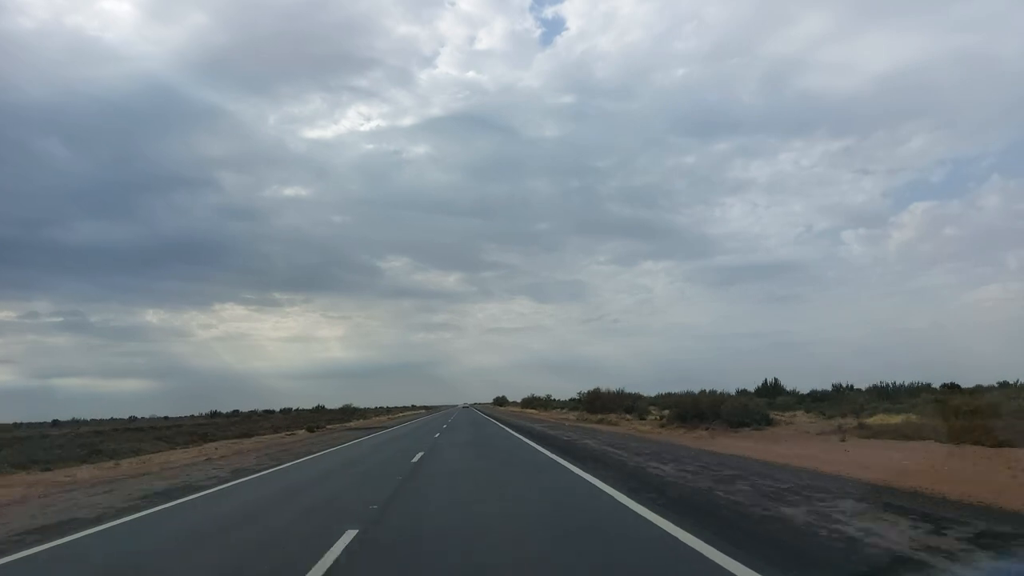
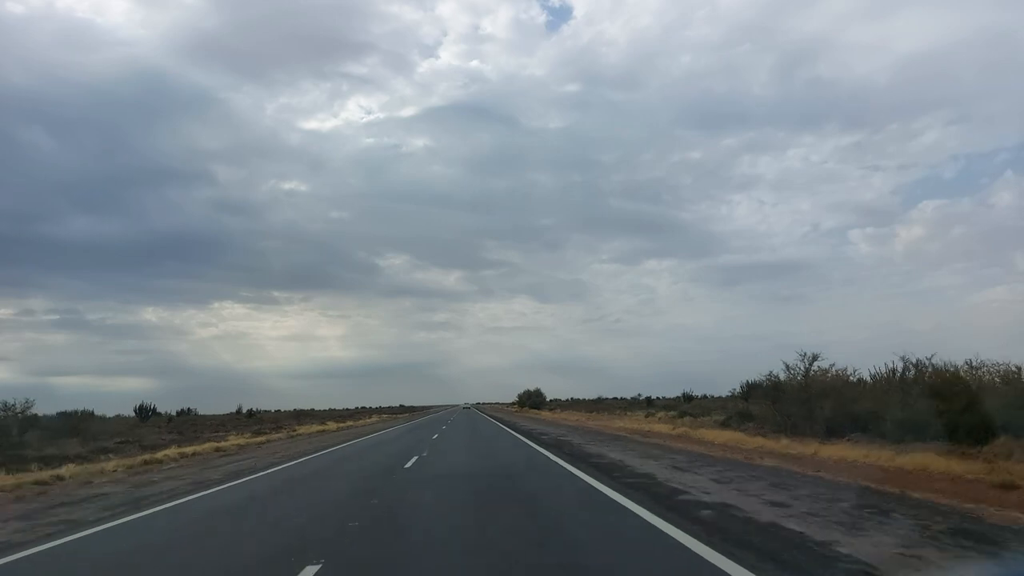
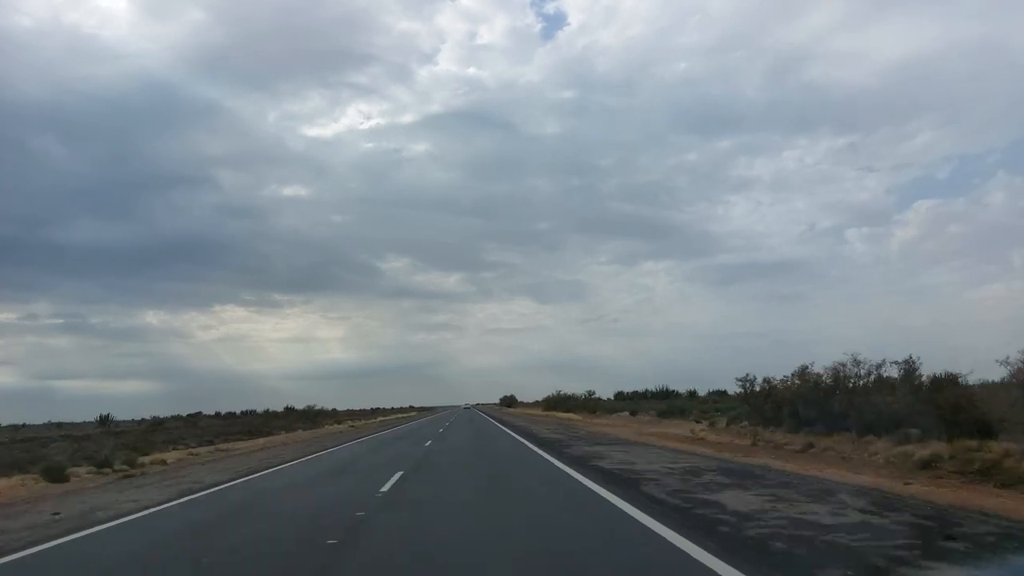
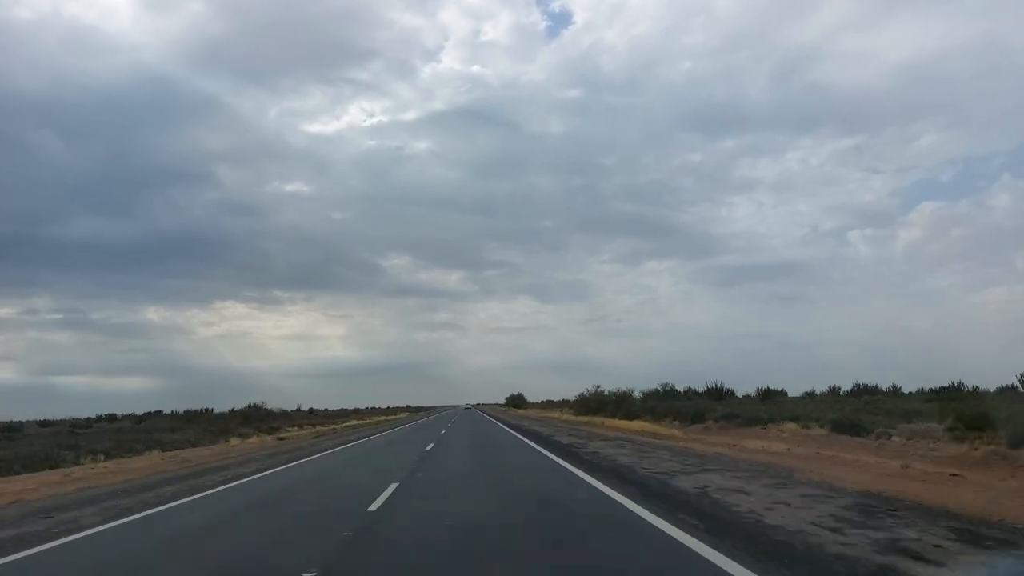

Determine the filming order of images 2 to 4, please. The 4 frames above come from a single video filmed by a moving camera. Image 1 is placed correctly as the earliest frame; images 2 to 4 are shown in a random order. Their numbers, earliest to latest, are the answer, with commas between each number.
3, 4, 2
